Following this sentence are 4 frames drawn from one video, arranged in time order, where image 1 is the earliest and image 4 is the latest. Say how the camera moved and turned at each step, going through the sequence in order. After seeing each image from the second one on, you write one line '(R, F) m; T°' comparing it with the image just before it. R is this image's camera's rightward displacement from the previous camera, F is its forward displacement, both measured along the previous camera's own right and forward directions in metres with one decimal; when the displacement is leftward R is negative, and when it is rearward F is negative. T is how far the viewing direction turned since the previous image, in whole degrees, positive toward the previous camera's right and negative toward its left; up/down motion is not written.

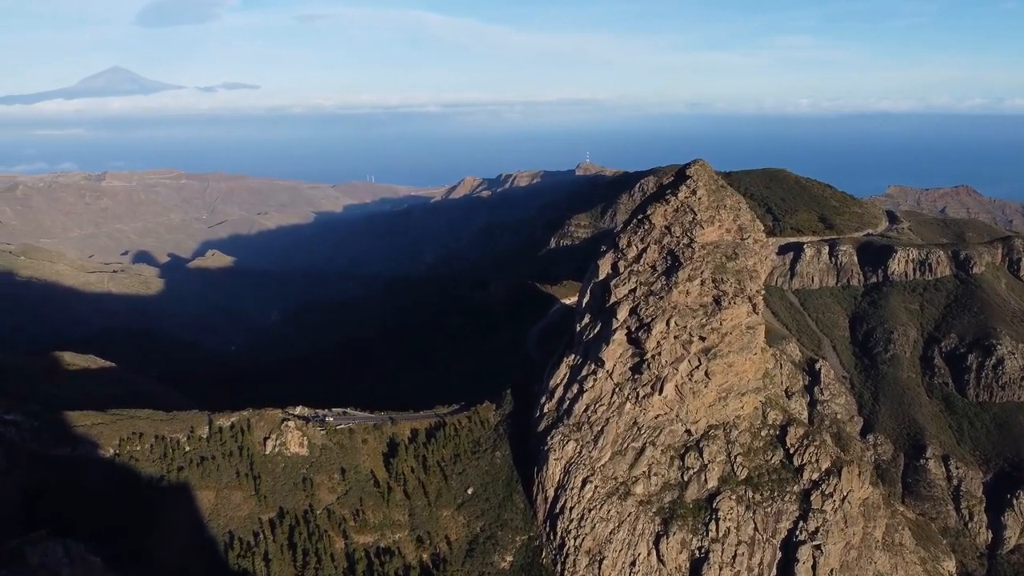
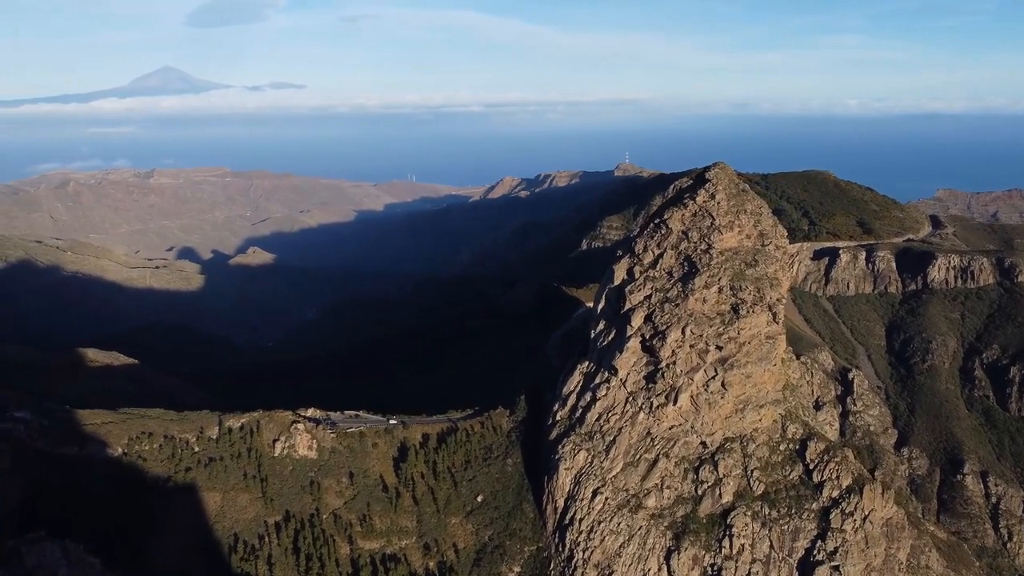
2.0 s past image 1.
(+1.6, +1.1) m; -3°
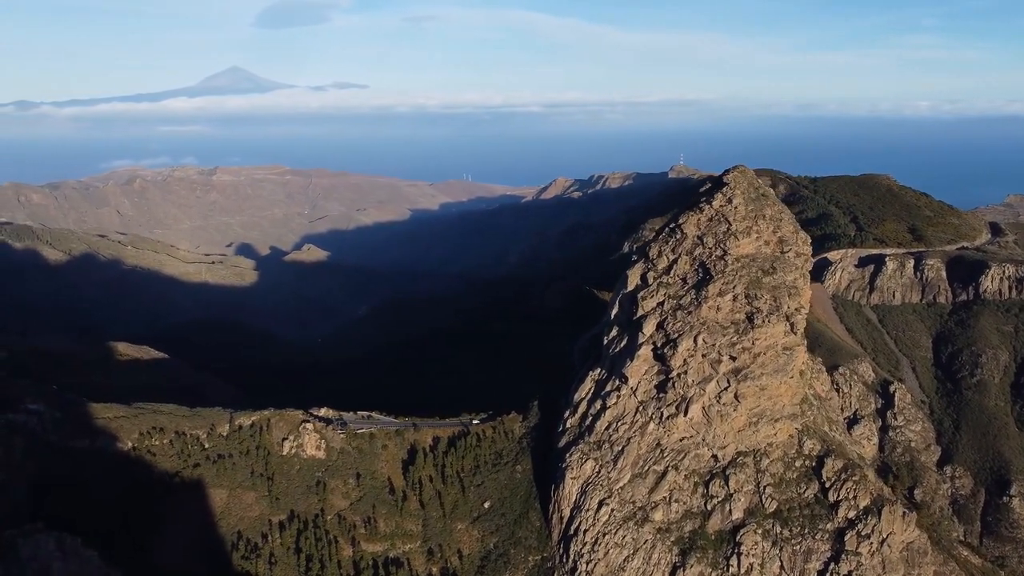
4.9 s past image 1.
(+2.6, +0.9) m; -4°
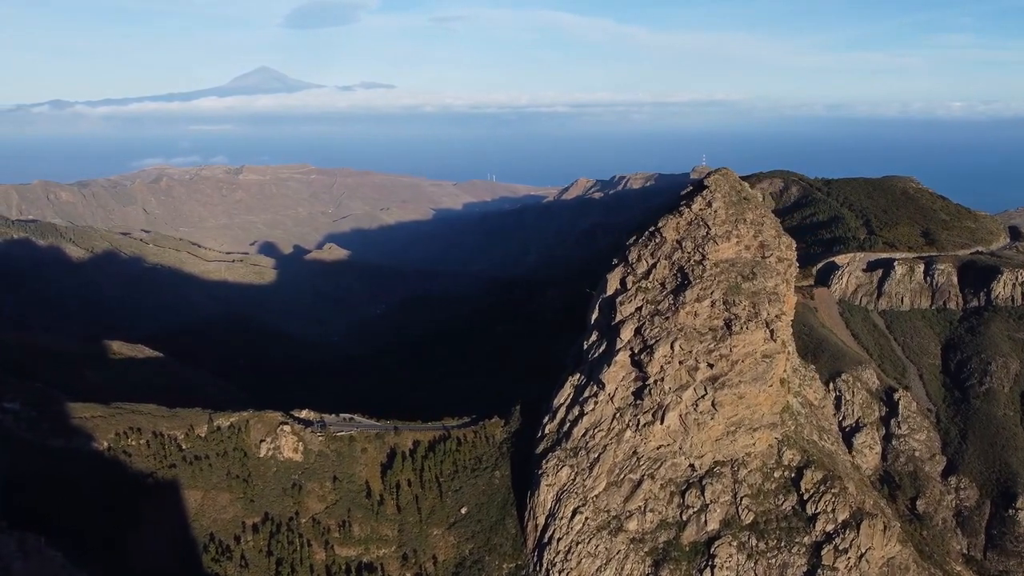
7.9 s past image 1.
(+2.7, +0.7) m; -2°
